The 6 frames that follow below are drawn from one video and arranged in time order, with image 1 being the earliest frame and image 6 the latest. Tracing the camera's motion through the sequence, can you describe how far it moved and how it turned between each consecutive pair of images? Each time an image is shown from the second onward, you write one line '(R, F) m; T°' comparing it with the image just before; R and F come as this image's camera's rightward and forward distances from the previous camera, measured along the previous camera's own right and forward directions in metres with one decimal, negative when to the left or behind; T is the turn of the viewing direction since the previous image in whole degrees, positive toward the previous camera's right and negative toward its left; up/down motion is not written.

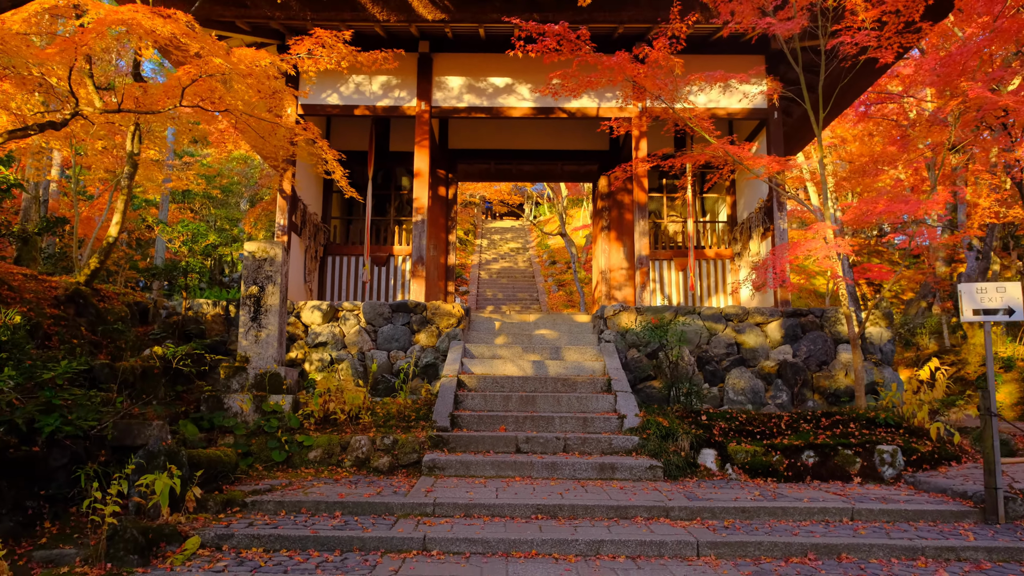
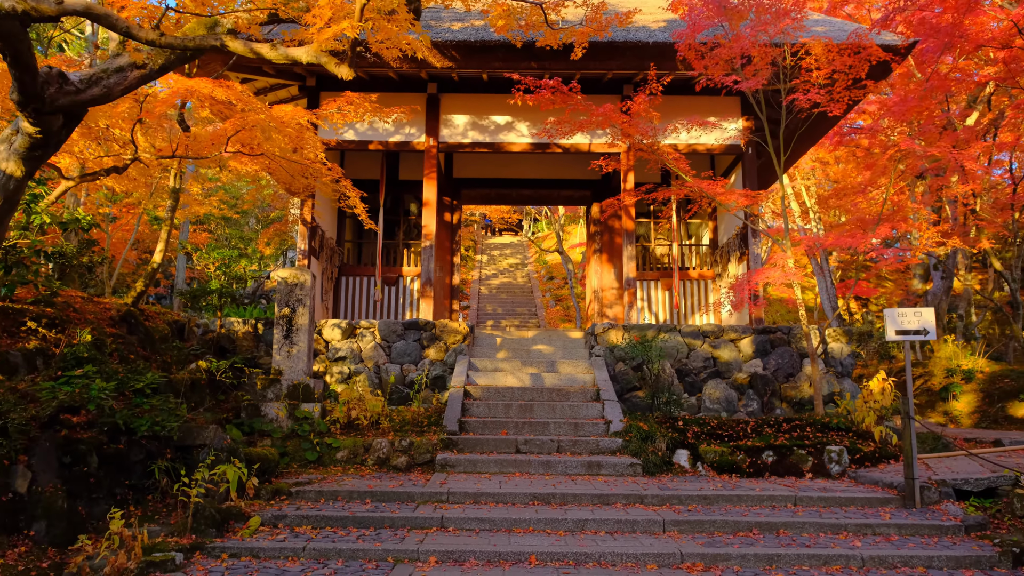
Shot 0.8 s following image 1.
(0.0, -0.9) m; 0°
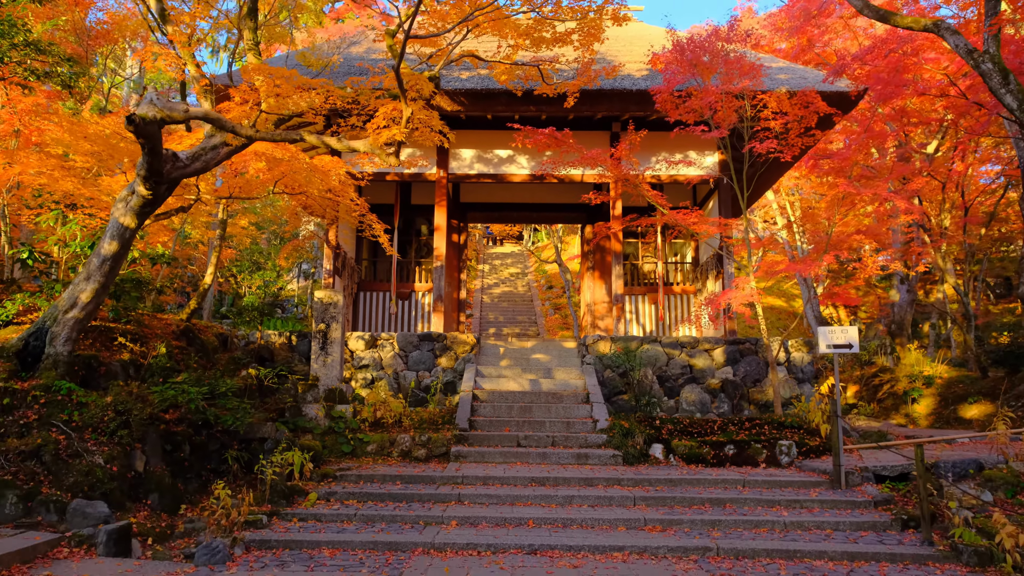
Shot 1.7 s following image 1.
(0.0, -1.2) m; 0°
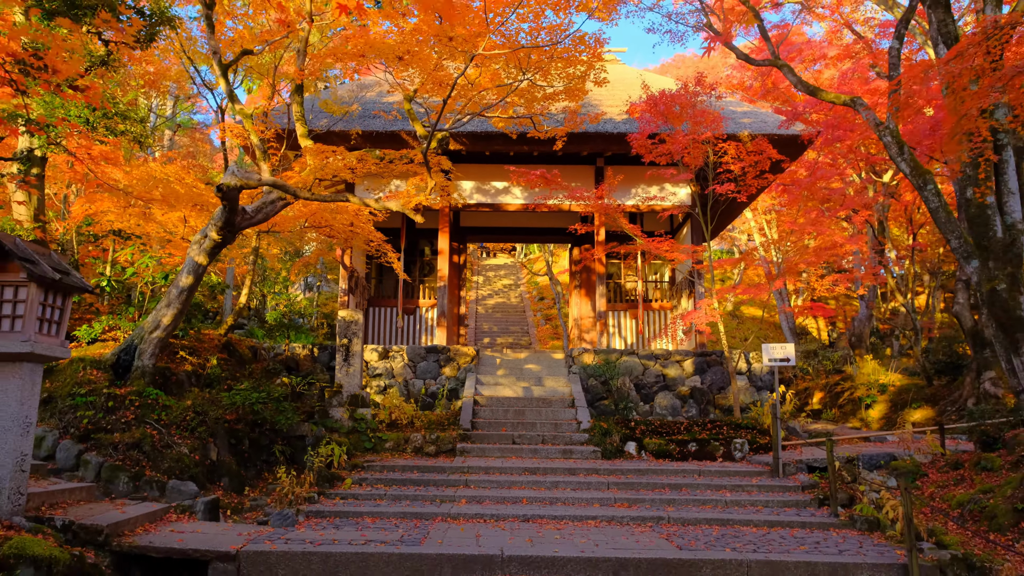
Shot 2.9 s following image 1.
(0.0, -1.3) m; +1°
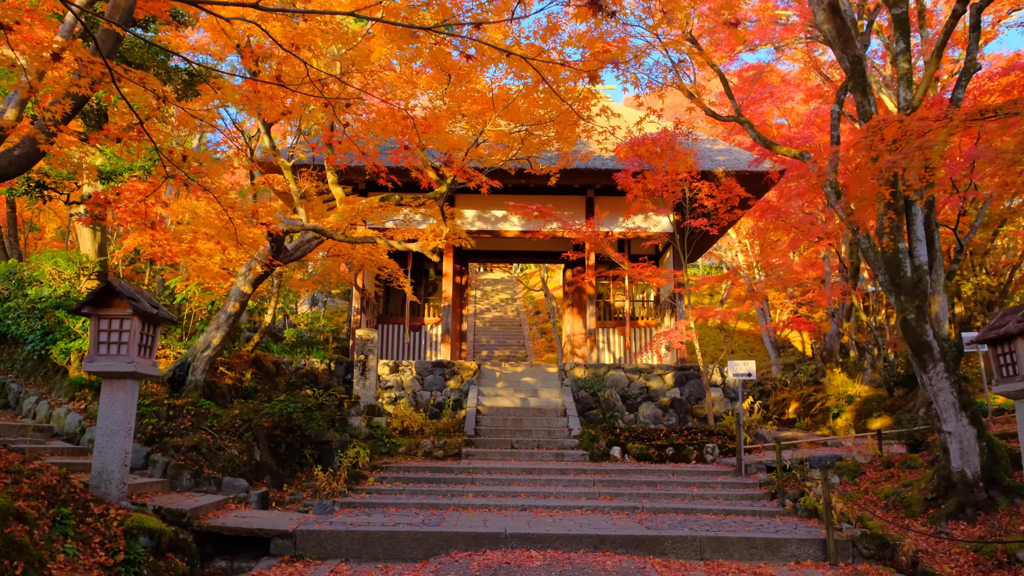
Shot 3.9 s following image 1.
(0.0, -1.1) m; 0°
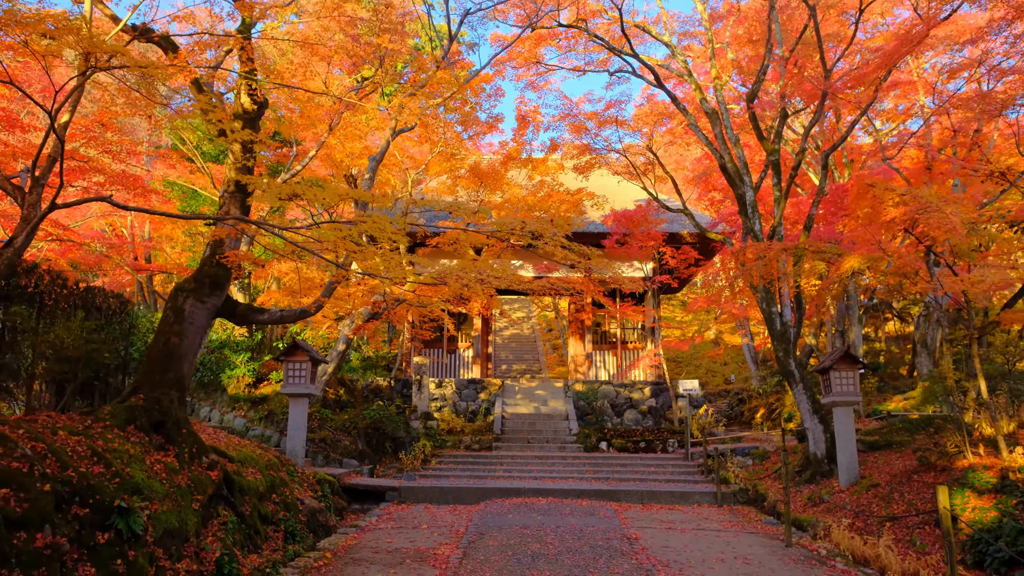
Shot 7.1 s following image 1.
(0.0, -3.8) m; -1°
